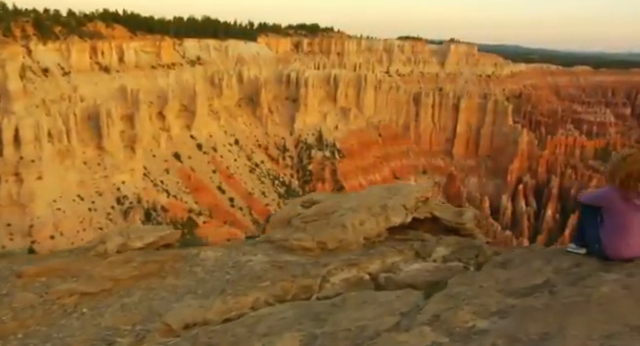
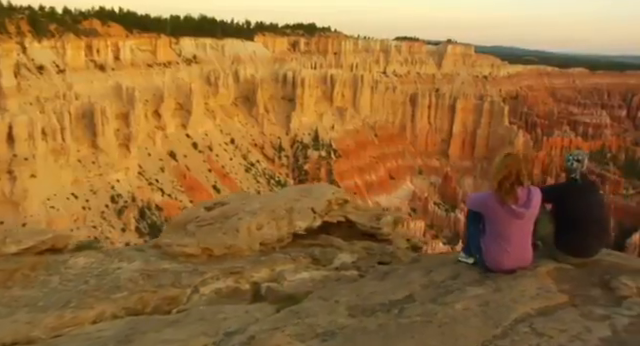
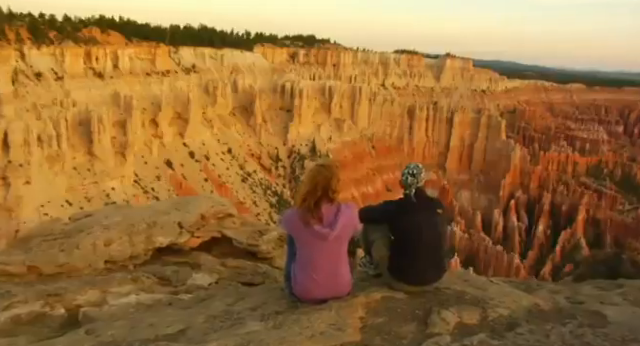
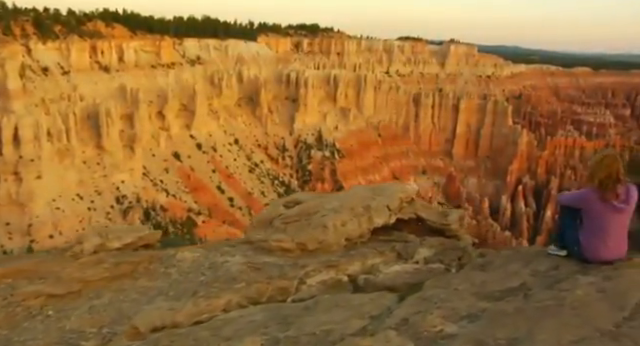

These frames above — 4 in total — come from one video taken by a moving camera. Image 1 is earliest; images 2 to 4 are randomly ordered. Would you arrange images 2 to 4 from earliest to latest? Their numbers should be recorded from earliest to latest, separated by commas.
4, 2, 3
